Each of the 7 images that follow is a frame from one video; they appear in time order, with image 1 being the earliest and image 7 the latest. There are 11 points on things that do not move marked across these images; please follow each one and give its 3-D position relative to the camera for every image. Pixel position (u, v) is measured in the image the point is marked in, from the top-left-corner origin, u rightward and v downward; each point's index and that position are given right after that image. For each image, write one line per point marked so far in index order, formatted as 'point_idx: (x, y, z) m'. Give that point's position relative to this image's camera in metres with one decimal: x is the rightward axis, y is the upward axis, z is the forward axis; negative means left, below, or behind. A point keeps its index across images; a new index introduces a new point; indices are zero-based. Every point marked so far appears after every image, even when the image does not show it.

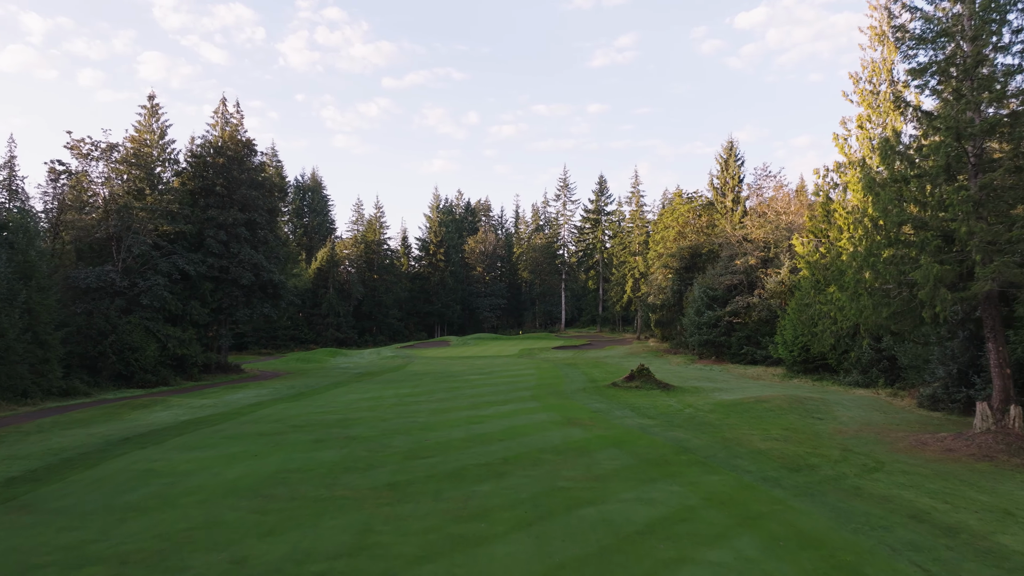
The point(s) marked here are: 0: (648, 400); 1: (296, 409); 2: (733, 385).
0: (+2.6, -2.1, +14.4) m
1: (-3.9, -2.2, +13.8) m
2: (+5.0, -2.2, +17.2) m
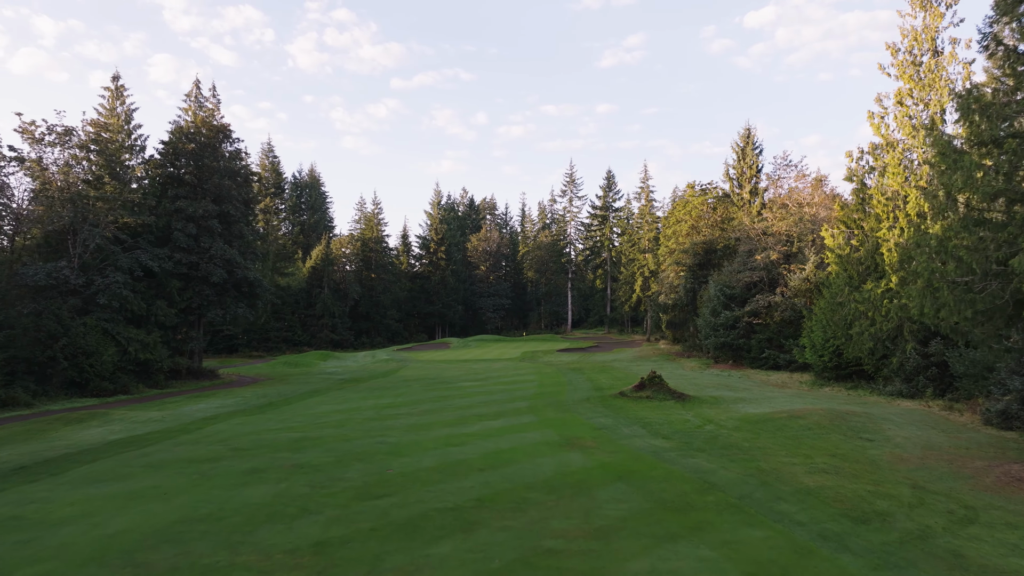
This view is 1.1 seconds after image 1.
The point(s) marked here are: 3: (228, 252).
0: (+2.4, -2.1, +12.4) m
1: (-4.1, -2.1, +11.9) m
2: (+4.9, -2.1, +15.2) m
3: (-7.2, +0.9, +19.4) m
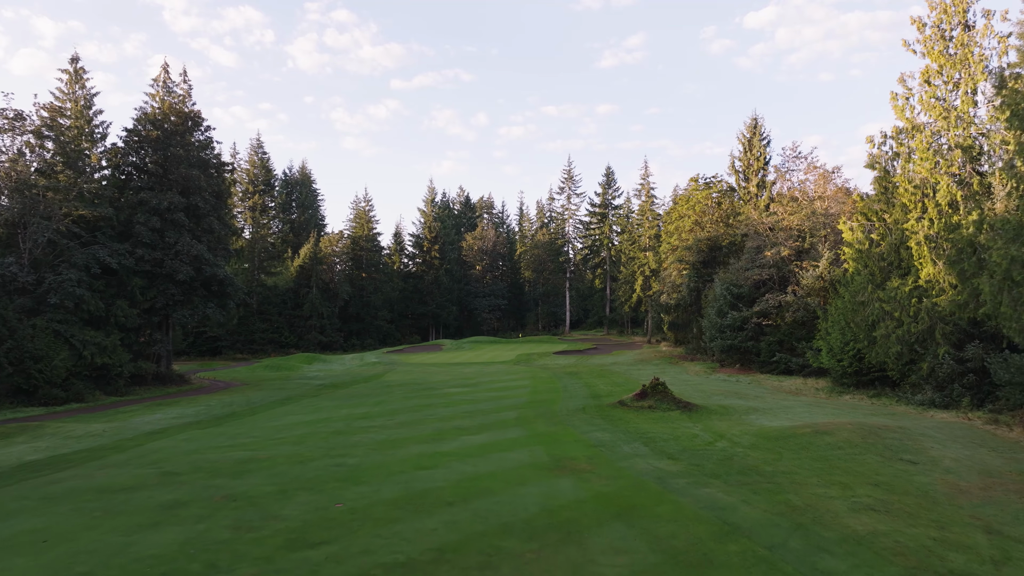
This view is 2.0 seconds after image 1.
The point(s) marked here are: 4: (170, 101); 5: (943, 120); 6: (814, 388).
0: (+2.2, -2.0, +11.0) m
1: (-4.3, -2.1, +10.5) m
2: (+4.7, -2.1, +13.7) m
3: (-7.4, +1.0, +17.9) m
4: (-8.7, +4.7, +19.3) m
5: (+7.7, +3.0, +13.7) m
6: (+6.3, -2.1, +15.8) m
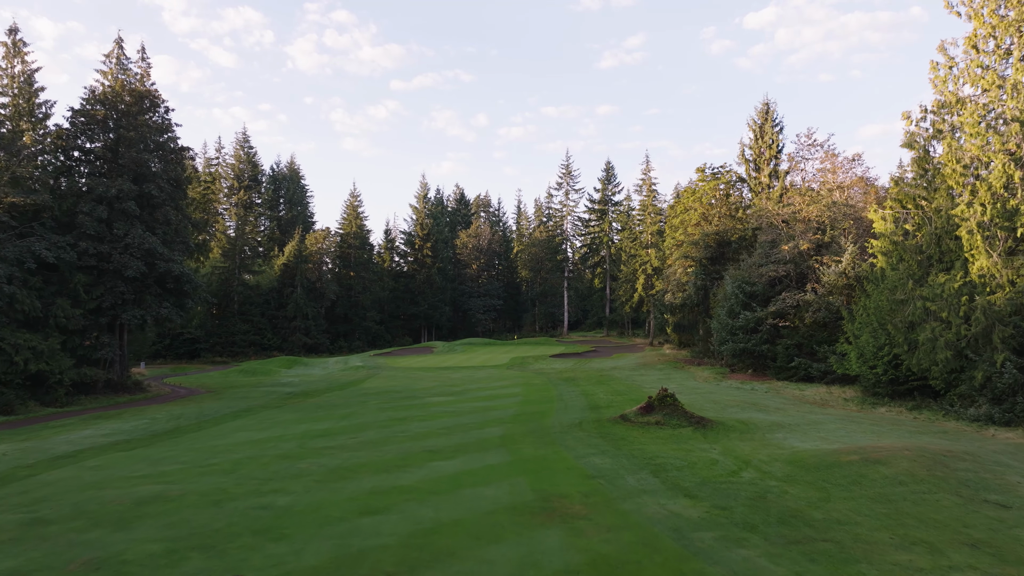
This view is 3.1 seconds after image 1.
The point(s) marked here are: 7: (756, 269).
0: (+2.0, -2.0, +9.1) m
1: (-4.5, -2.0, +8.6) m
2: (+4.4, -2.0, +11.9) m
3: (-7.7, +1.0, +16.1) m
4: (-8.9, +4.8, +17.5) m
5: (+7.5, +3.1, +11.9) m
6: (+6.0, -2.0, +13.9) m
7: (+6.2, +0.5, +19.3) m
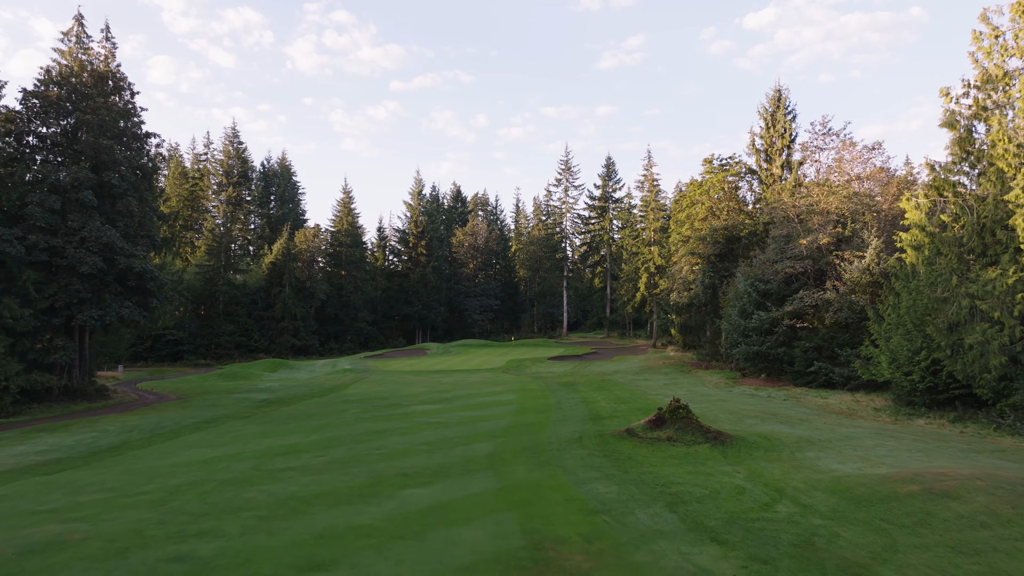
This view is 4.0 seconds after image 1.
0: (+1.9, -1.9, +7.7) m
1: (-4.6, -2.0, +7.2) m
2: (+4.3, -2.0, +10.5) m
3: (-7.8, +1.1, +14.7) m
4: (-9.0, +4.8, +16.1) m
5: (+7.4, +3.1, +10.5) m
6: (+5.9, -2.0, +12.5) m
7: (+6.0, +0.5, +17.9) m
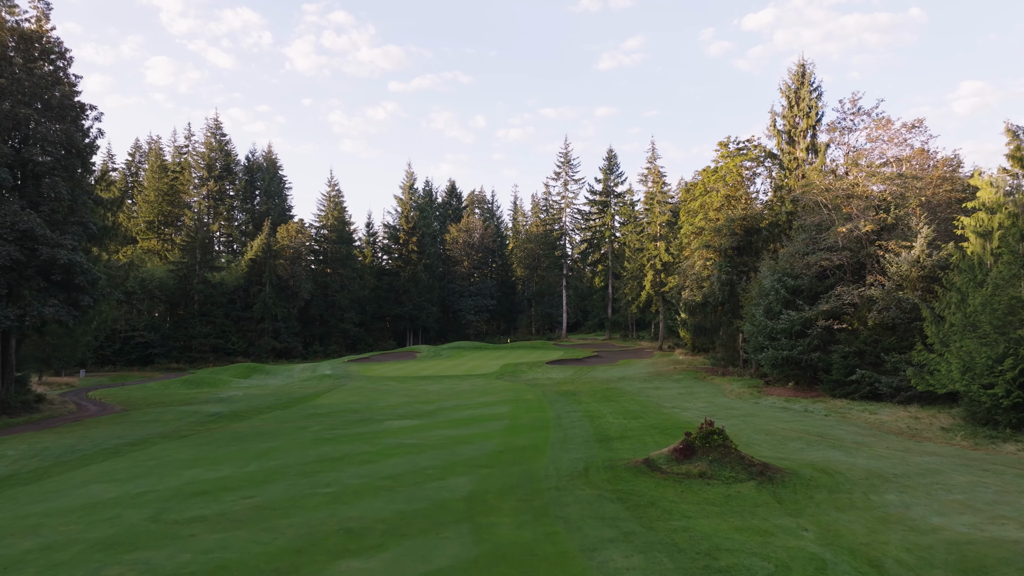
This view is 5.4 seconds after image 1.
0: (+1.7, -1.8, +5.5) m
1: (-4.8, -1.9, +5.0) m
2: (+4.2, -1.9, +8.3) m
3: (-7.9, +1.1, +12.4) m
4: (-9.2, +4.9, +13.9) m
5: (+7.3, +3.2, +8.3) m
6: (+5.8, -1.9, +10.3) m
7: (+5.9, +0.6, +15.7) m
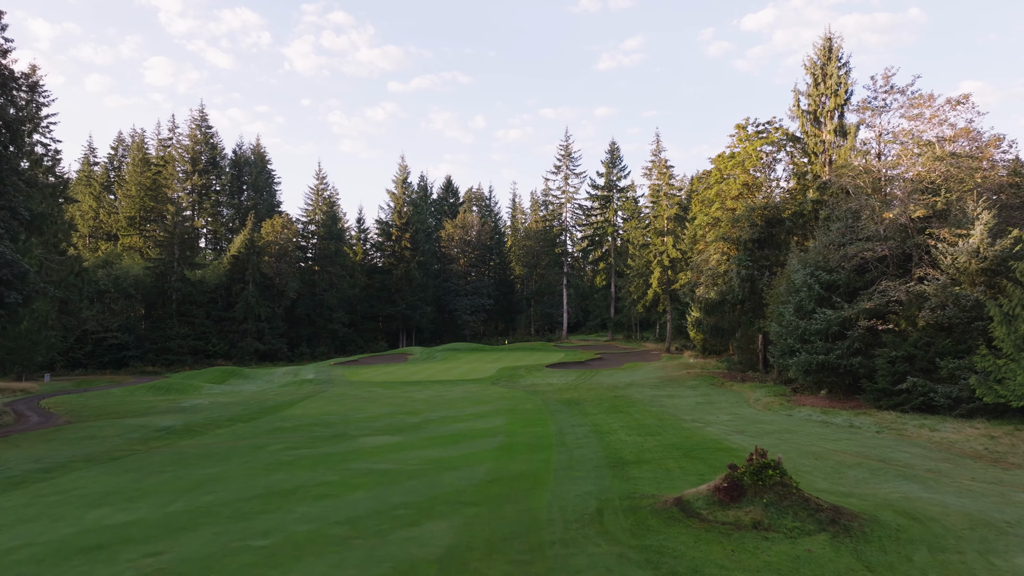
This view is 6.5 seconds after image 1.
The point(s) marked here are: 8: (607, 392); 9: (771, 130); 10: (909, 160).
0: (+1.7, -1.7, +3.7) m
1: (-4.8, -1.8, +3.2) m
2: (+4.1, -1.8, +6.4) m
3: (-8.0, +1.2, +10.6) m
4: (-9.2, +5.0, +12.1) m
5: (+7.2, +3.3, +6.5) m
6: (+5.7, -1.8, +8.5) m
7: (+5.8, +0.7, +13.8) m
8: (+2.0, -2.2, +16.2) m
9: (+6.4, +3.9, +18.9) m
10: (+7.1, +2.3, +13.8) m
